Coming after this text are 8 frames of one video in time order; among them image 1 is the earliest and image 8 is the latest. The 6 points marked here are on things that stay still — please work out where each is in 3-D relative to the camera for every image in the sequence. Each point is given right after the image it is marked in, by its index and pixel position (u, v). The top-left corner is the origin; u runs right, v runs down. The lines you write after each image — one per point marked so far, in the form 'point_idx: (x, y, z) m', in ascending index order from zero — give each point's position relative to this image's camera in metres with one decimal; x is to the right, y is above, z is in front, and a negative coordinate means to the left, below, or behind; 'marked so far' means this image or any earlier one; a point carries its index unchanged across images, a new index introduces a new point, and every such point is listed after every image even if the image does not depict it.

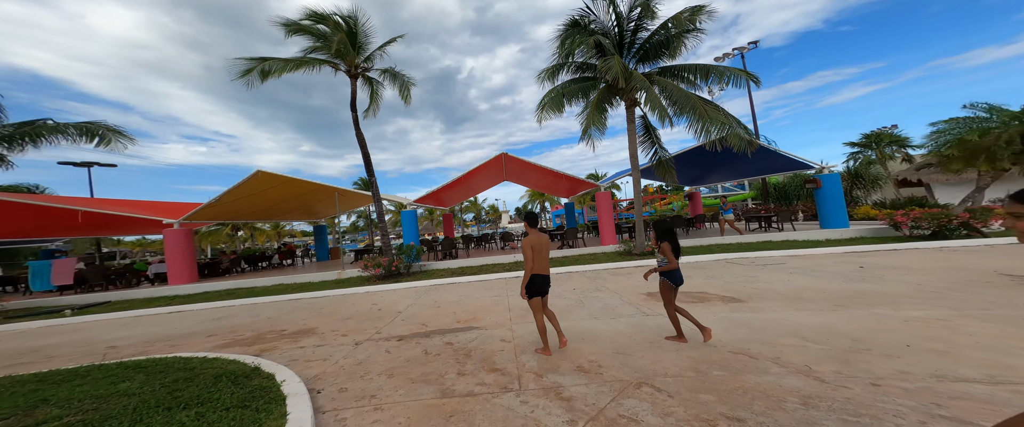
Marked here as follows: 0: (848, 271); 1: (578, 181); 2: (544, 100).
0: (+6.1, -1.1, +7.4) m
1: (+2.3, +1.3, +12.9) m
2: (+0.5, +2.7, +8.1) m
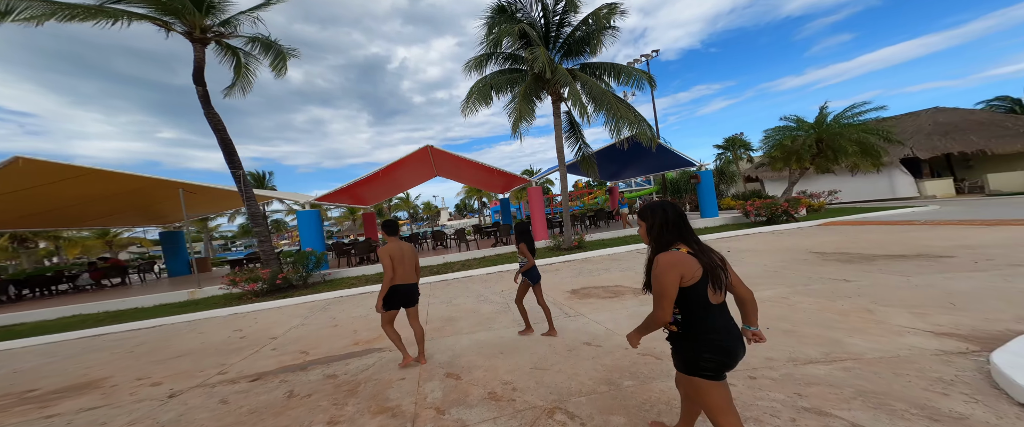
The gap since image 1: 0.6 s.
0: (+4.6, -1.0, +8.0) m
1: (0.0, +1.4, +12.8) m
2: (-1.0, +2.8, +7.8) m
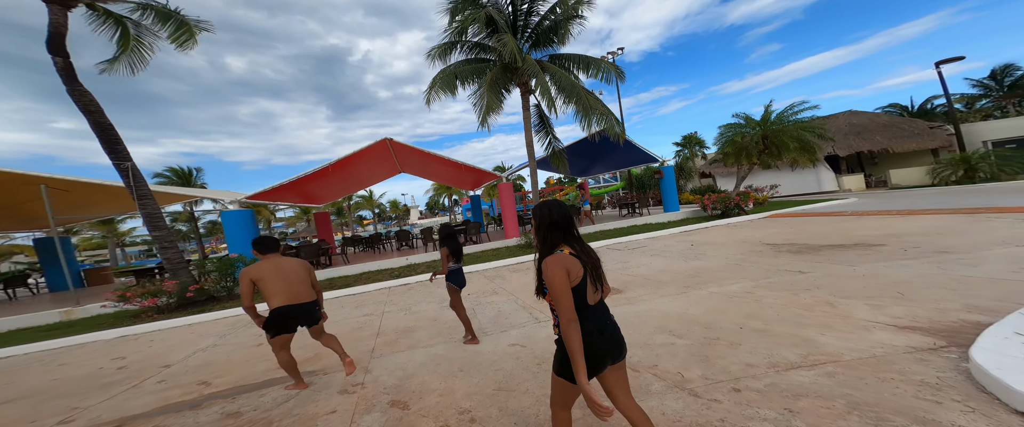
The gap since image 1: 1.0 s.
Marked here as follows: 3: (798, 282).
0: (+4.0, -0.9, +8.1) m
1: (-1.0, +1.5, +12.5) m
2: (-1.6, +2.8, +7.4) m
3: (+3.8, -0.9, +4.8) m
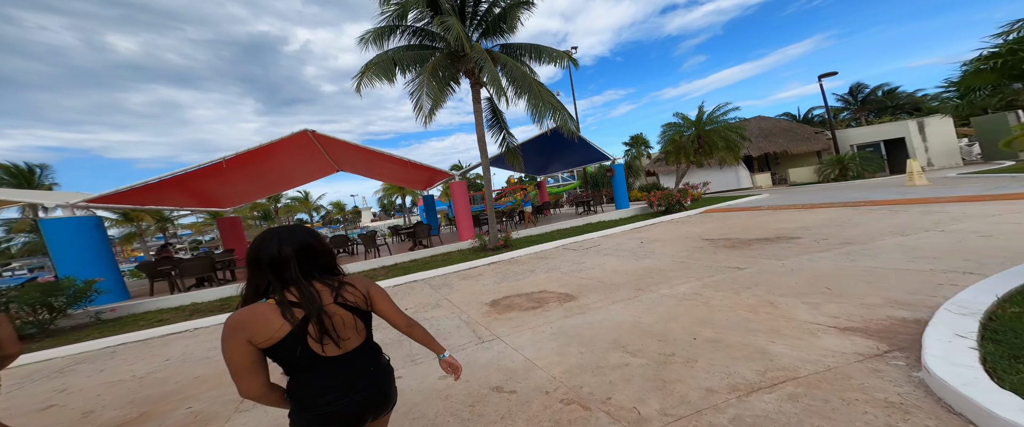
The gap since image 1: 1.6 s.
0: (+2.9, -0.9, +8.1) m
1: (-2.6, +1.4, +11.9) m
2: (-2.7, +2.7, +6.7) m
3: (+3.1, -0.9, +4.8) m
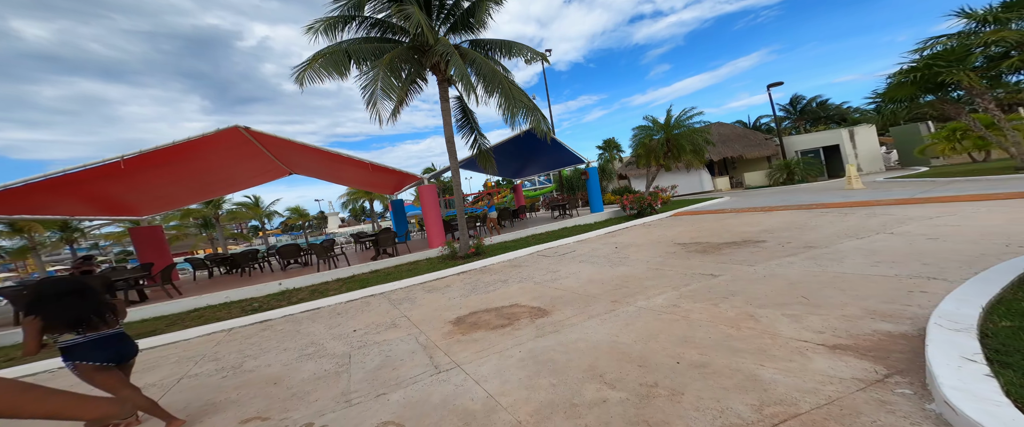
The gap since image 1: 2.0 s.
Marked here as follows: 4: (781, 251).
0: (+2.2, -1.0, +7.9) m
1: (-3.5, +1.2, +11.3) m
2: (-3.2, +2.6, +6.2) m
3: (+2.7, -1.0, +4.7) m
4: (+5.1, -0.7, +6.6) m
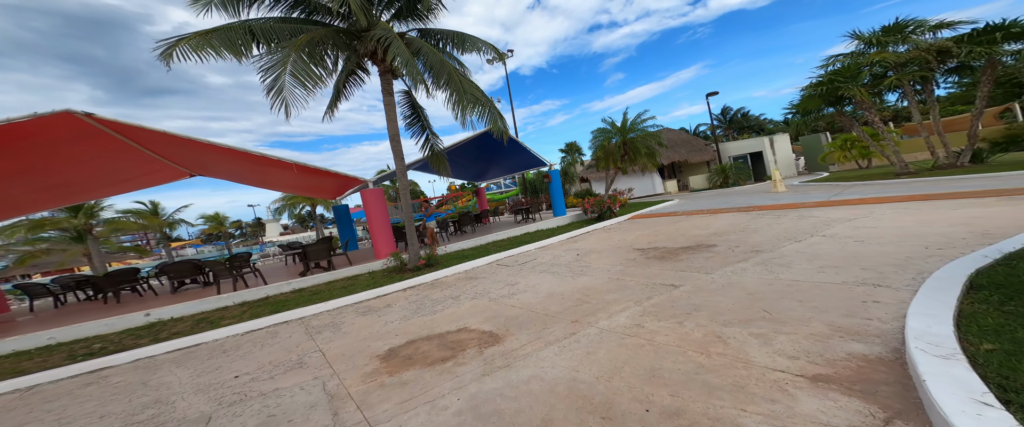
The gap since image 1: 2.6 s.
0: (+1.2, -1.2, +7.6) m
1: (-4.9, +1.0, +10.3) m
2: (-4.0, +2.5, +5.3) m
3: (+2.0, -1.1, +4.4) m
4: (+4.2, -0.8, +6.6) m
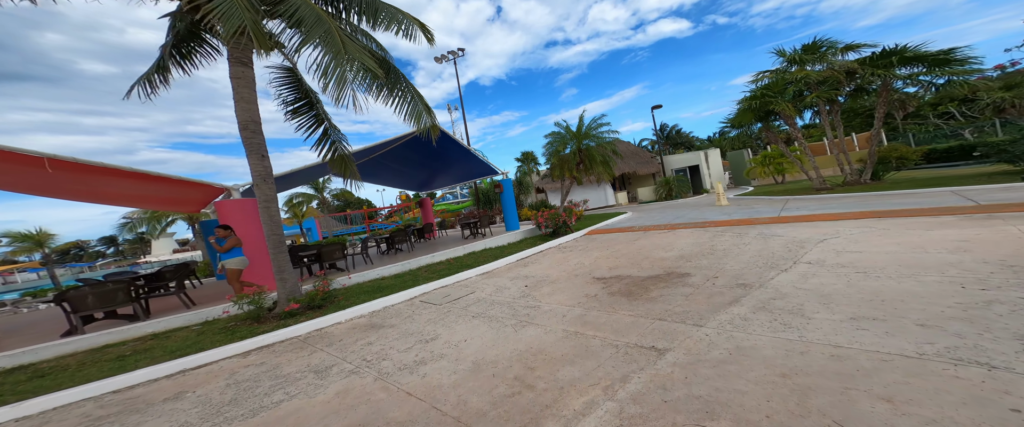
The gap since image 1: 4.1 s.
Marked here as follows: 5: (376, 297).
0: (-0.1, -1.5, +5.7) m
1: (-6.5, +0.6, +7.5) m
2: (-4.9, +2.2, +2.8) m
3: (+1.2, -1.4, +2.7) m
4: (+3.0, -1.1, +5.1) m
5: (-2.8, -1.7, +7.3) m
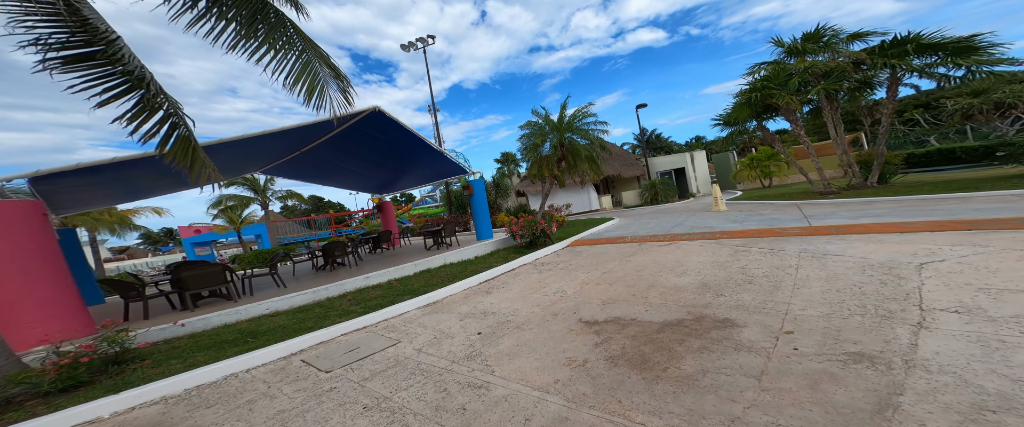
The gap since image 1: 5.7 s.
0: (-0.7, -1.6, +3.0) m
1: (-7.3, +0.5, +4.5) m
2: (-5.4, +2.1, -0.1) m
3: (+0.7, -1.4, 0.0) m
4: (+2.4, -1.2, +2.6) m
5: (-3.6, -1.8, +4.4) m
